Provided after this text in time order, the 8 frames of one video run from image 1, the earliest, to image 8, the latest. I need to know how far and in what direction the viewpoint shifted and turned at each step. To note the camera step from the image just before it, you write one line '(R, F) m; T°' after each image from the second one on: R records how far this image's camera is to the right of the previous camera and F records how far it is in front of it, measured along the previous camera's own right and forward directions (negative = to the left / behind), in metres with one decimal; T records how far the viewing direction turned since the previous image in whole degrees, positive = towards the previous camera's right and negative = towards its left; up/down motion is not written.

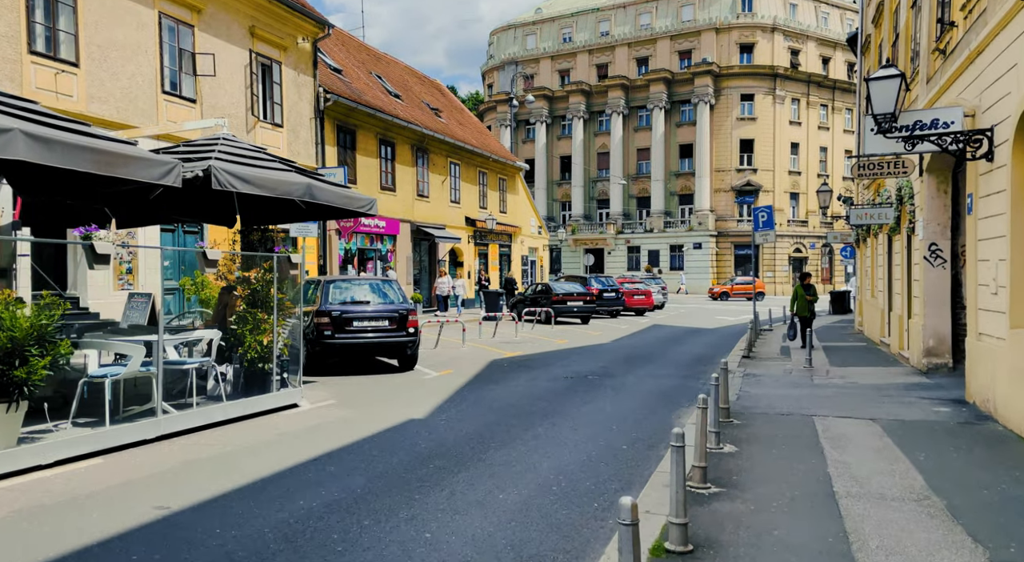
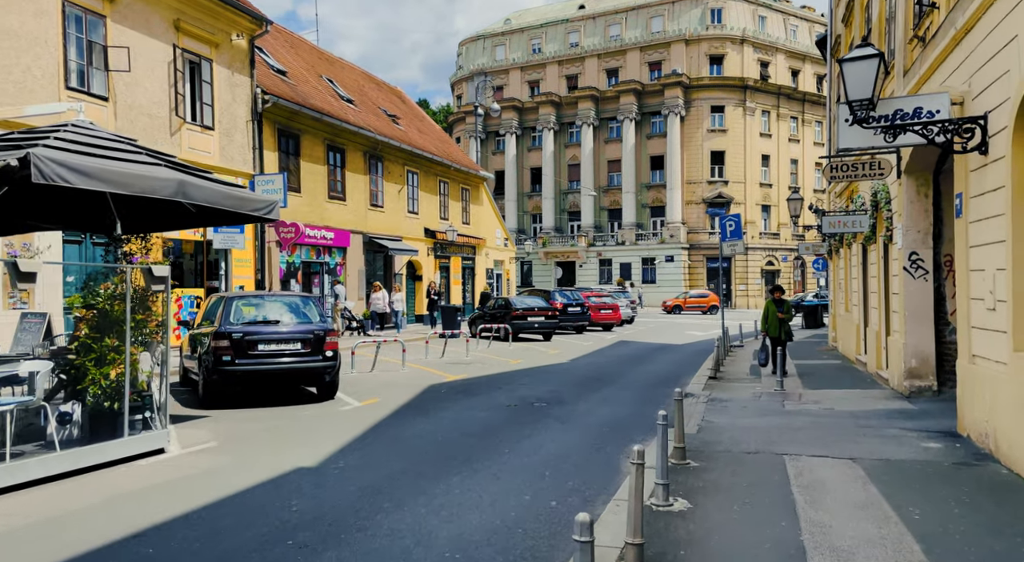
(+0.6, +1.4) m; +2°
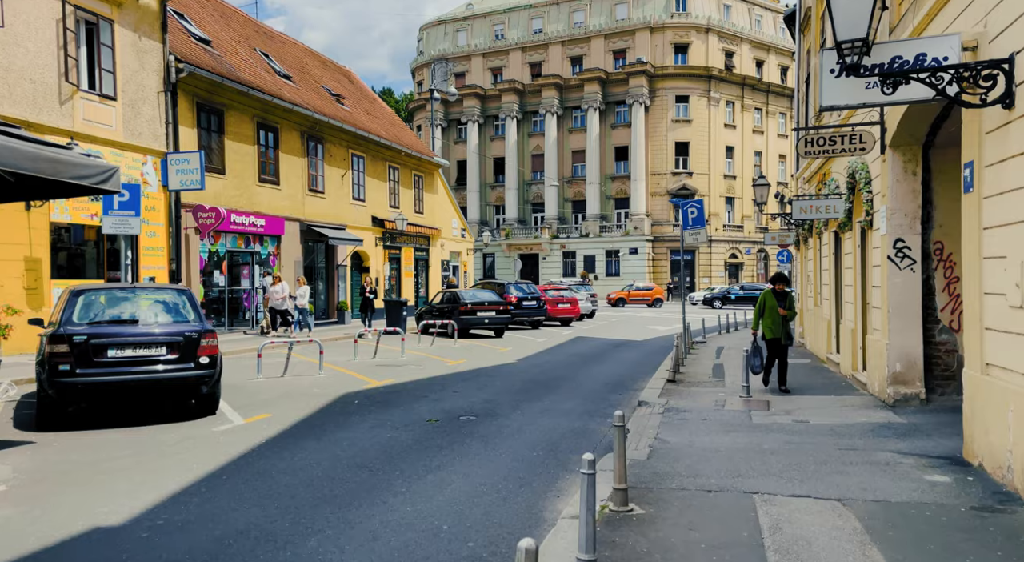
(+0.6, +1.8) m; +2°
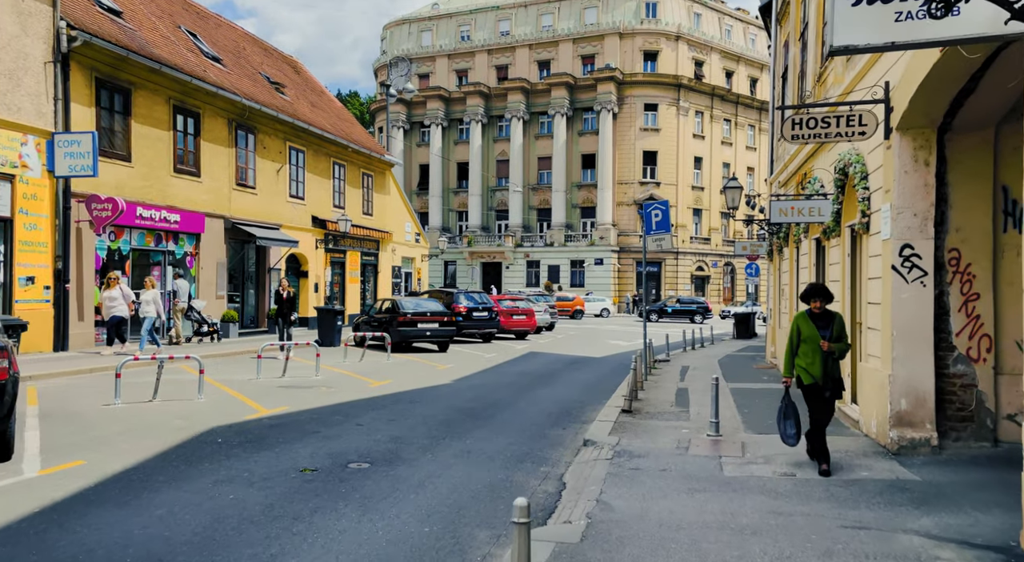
(+0.6, +2.2) m; +2°
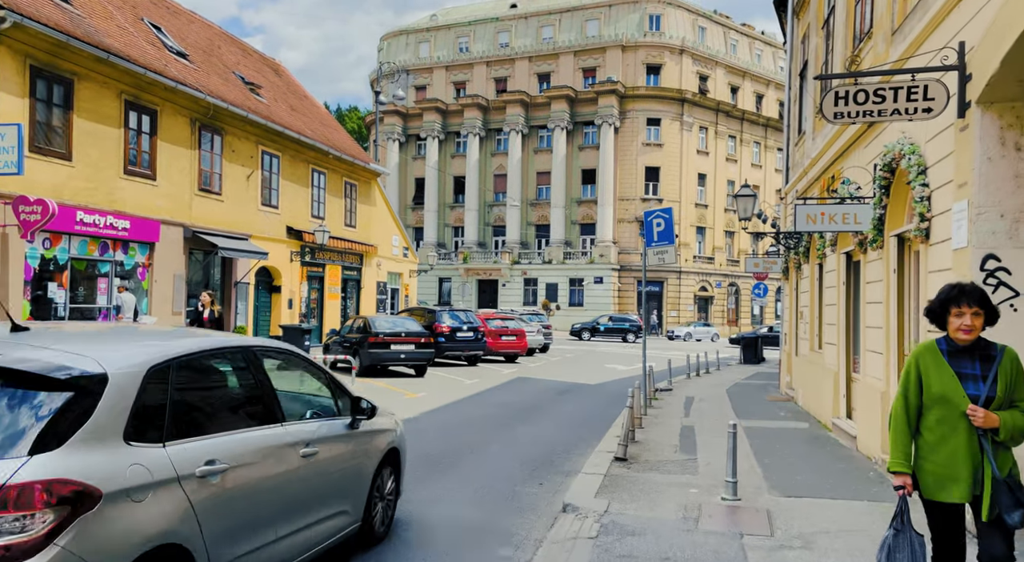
(+0.4, +2.0) m; 0°
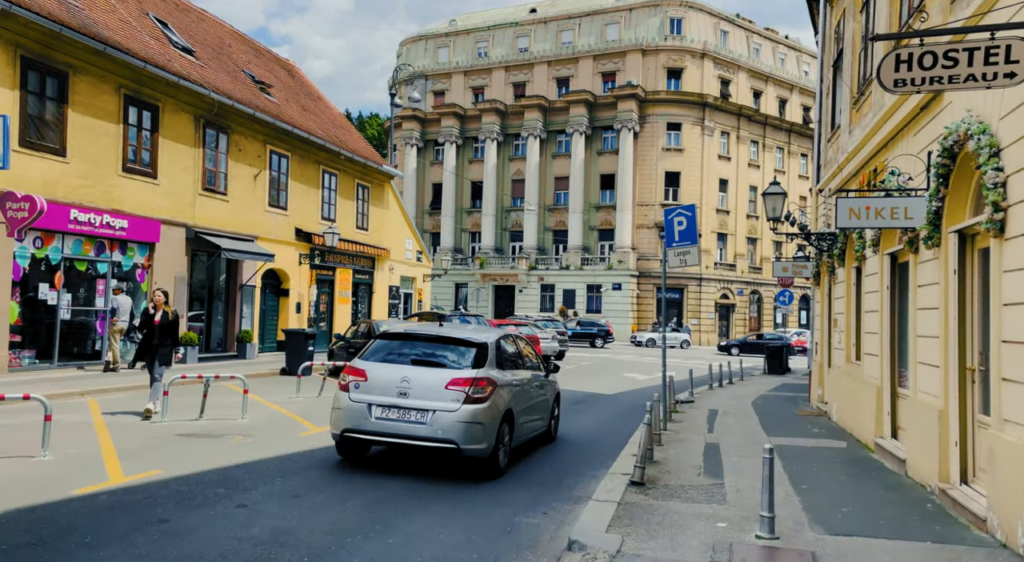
(+0.2, +1.0) m; -2°
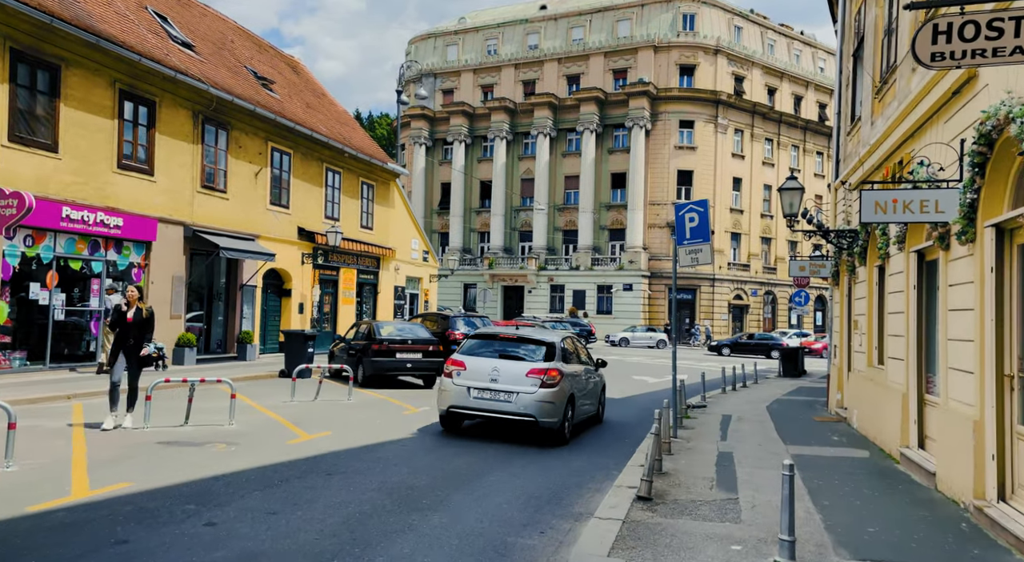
(+0.1, +0.6) m; -1°
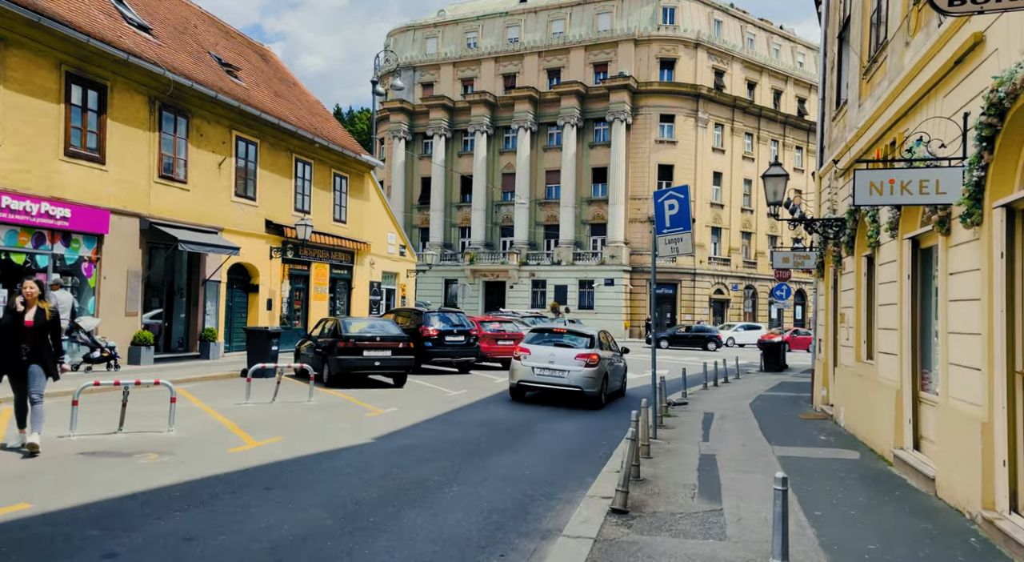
(+0.2, +0.8) m; +1°
